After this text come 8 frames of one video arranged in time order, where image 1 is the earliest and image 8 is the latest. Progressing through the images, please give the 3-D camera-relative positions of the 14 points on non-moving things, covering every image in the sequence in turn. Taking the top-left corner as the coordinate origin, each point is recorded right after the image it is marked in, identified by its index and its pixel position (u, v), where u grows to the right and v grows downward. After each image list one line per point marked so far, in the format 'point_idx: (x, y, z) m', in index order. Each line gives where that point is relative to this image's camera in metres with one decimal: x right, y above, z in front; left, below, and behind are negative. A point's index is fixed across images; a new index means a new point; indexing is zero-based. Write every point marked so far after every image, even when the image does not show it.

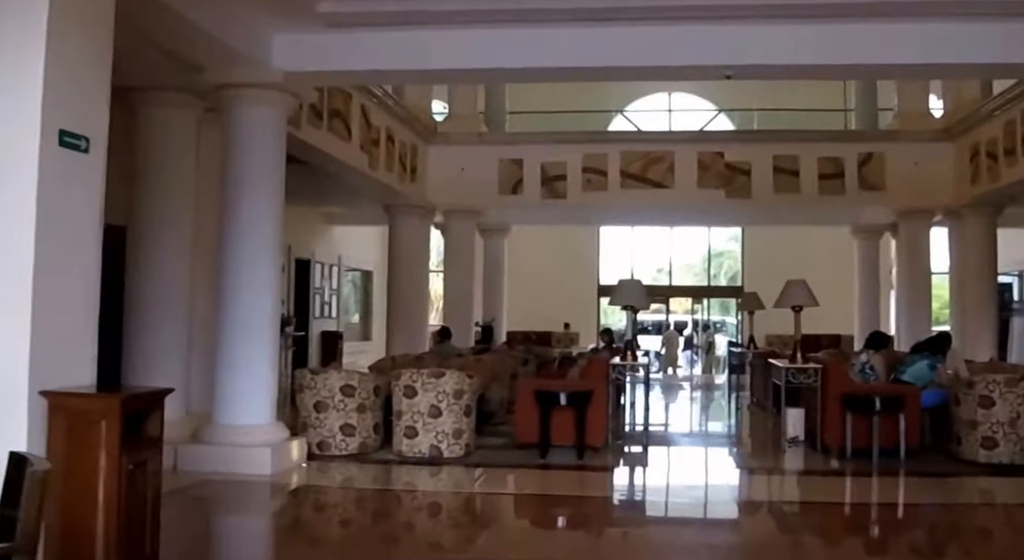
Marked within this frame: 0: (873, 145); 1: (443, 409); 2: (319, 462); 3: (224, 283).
0: (+4.4, +1.7, +10.7) m
1: (-0.5, -1.0, +6.5) m
2: (-1.4, -1.4, +6.6) m
3: (-2.1, 0.0, +6.3) m
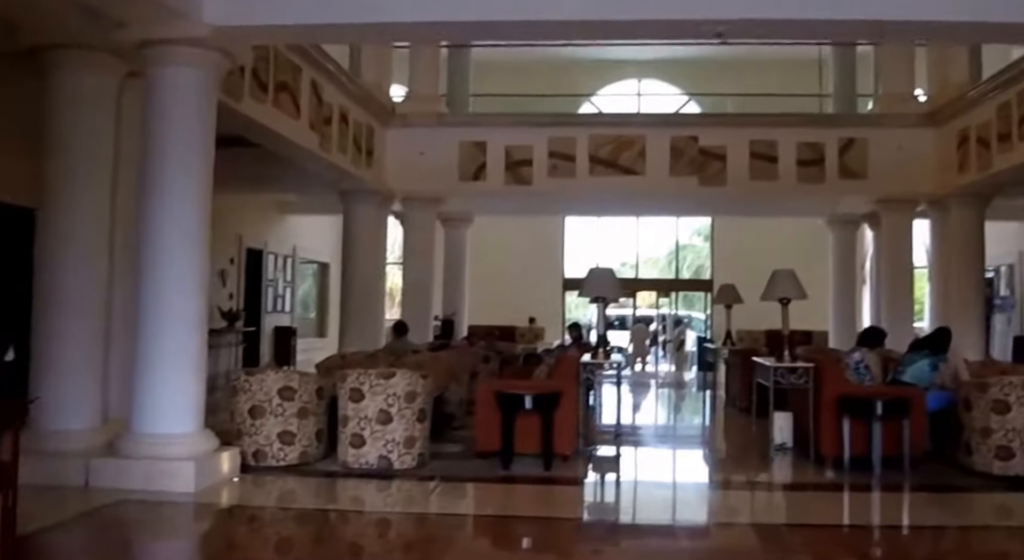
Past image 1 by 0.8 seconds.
0: (+4.0, +1.8, +10.2) m
1: (-0.8, -0.9, +5.8) m
2: (-1.7, -1.3, +5.9) m
3: (-2.3, 0.0, +5.5) m
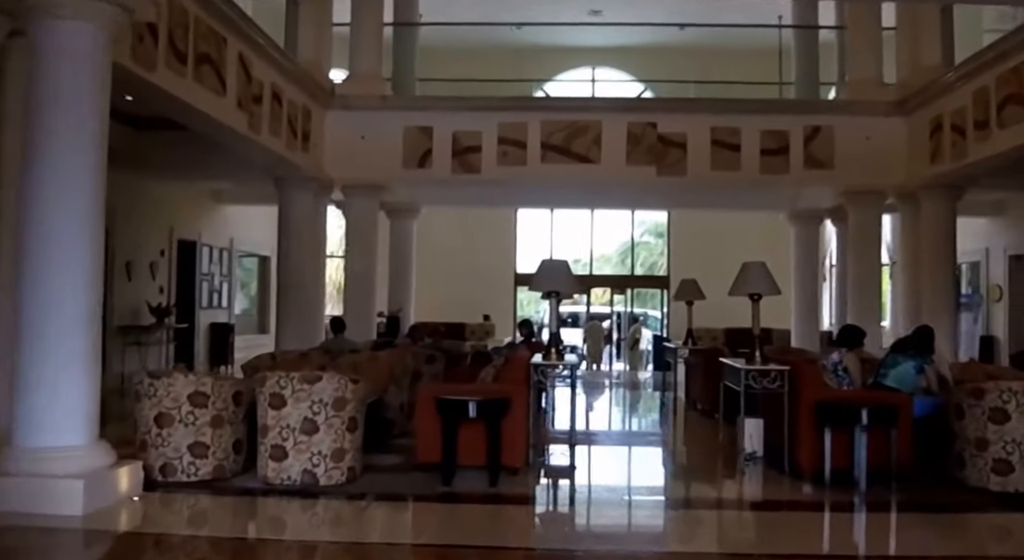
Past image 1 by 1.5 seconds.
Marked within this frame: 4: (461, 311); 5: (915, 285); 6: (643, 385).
0: (+3.4, +1.8, +9.7) m
1: (-1.1, -0.8, +5.1) m
2: (-2.1, -1.2, +5.1) m
3: (-2.6, +0.1, +4.7) m
4: (-1.1, -0.7, +19.0) m
5: (+4.5, -0.1, +9.8) m
6: (+2.1, -1.7, +14.1) m
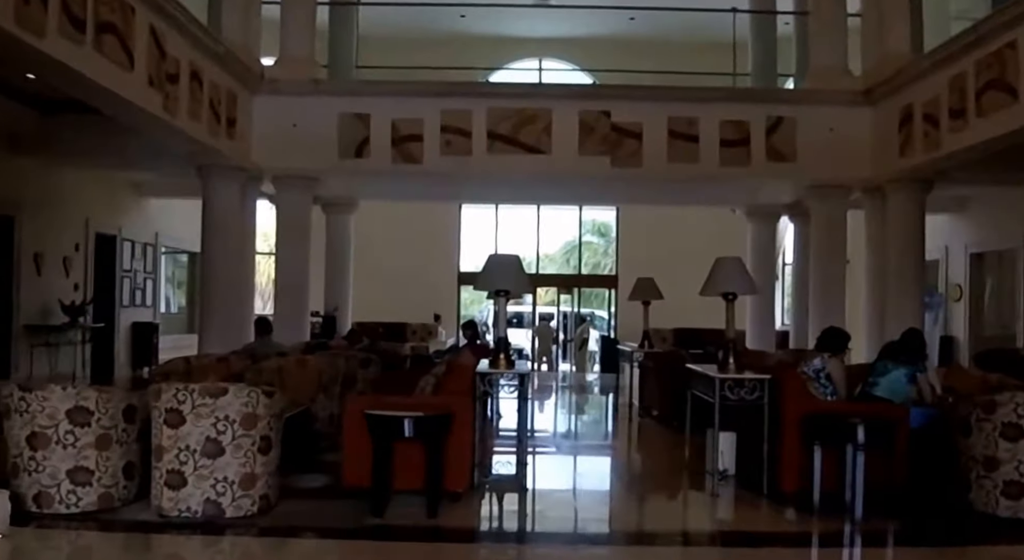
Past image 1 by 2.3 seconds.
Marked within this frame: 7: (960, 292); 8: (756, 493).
0: (+2.8, +1.8, +9.2) m
1: (-1.4, -0.8, +4.3) m
2: (-2.3, -1.2, +4.3) m
3: (-2.9, +0.1, +3.9) m
4: (-2.3, -0.7, +18.2) m
5: (+3.9, -0.1, +9.4) m
6: (+1.3, -1.7, +13.6) m
7: (+5.9, -0.1, +11.6) m
8: (+1.3, -1.1, +4.7) m
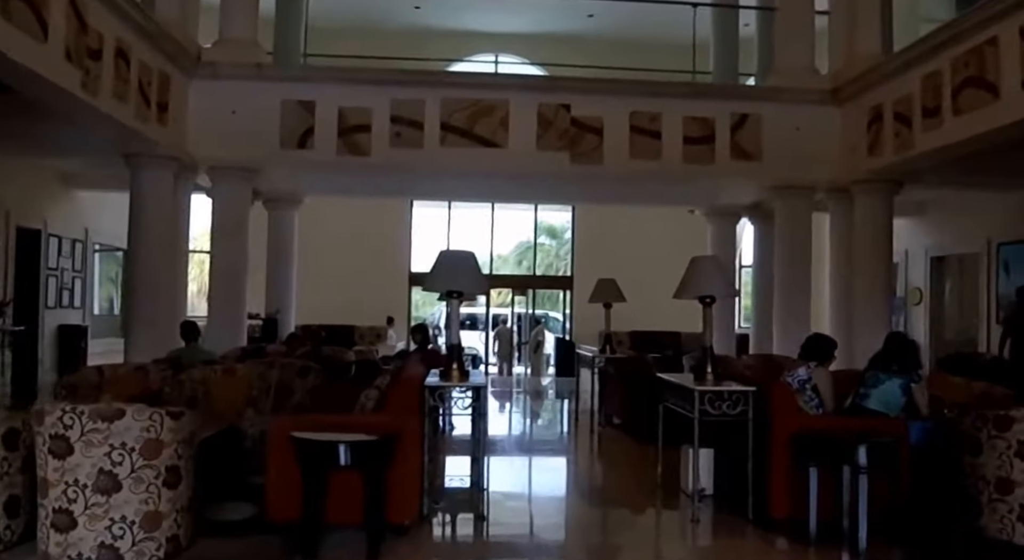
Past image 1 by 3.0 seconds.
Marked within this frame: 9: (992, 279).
0: (+2.4, +1.8, +8.9) m
1: (-1.6, -0.8, +3.7) m
2: (-2.5, -1.2, +3.6) m
3: (-3.0, +0.2, +3.2) m
4: (-3.3, -0.7, +17.5) m
5: (+3.4, -0.1, +9.1) m
6: (+0.5, -1.7, +13.1) m
7: (+5.3, -0.2, +11.4) m
8: (+1.1, -1.2, +4.3) m
9: (+5.5, 0.0, +9.9) m
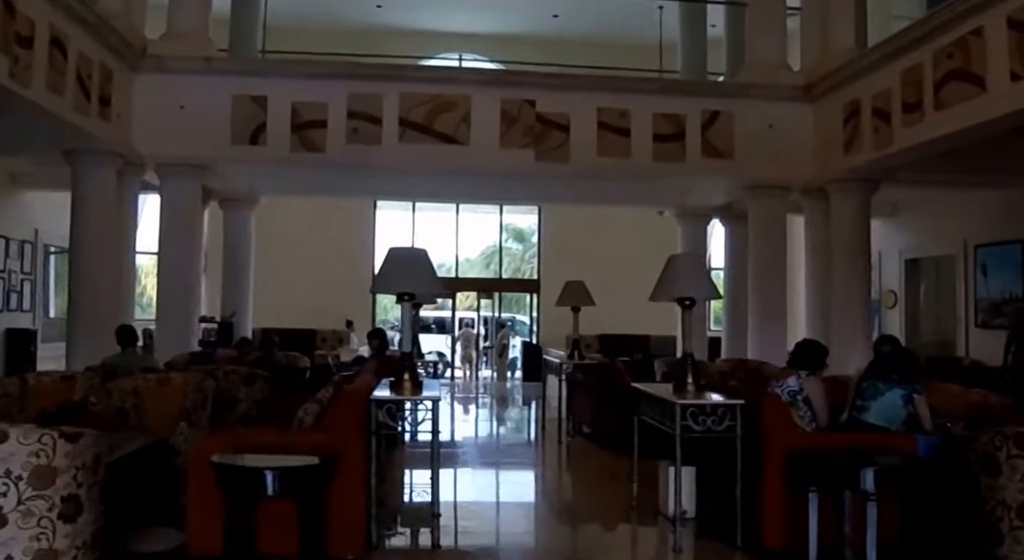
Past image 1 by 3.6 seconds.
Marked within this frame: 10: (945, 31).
0: (+2.0, +1.8, +8.6) m
1: (-1.8, -0.8, +3.2) m
2: (-2.7, -1.2, +3.1) m
3: (-3.2, +0.2, +2.7) m
4: (-3.9, -0.8, +16.9) m
5: (+3.1, -0.1, +8.8) m
6: (0.0, -1.7, +12.7) m
7: (+4.8, -0.2, +11.2) m
8: (+0.9, -1.2, +3.9) m
9: (+5.1, 0.0, +9.7) m
10: (+3.1, +1.8, +6.3) m
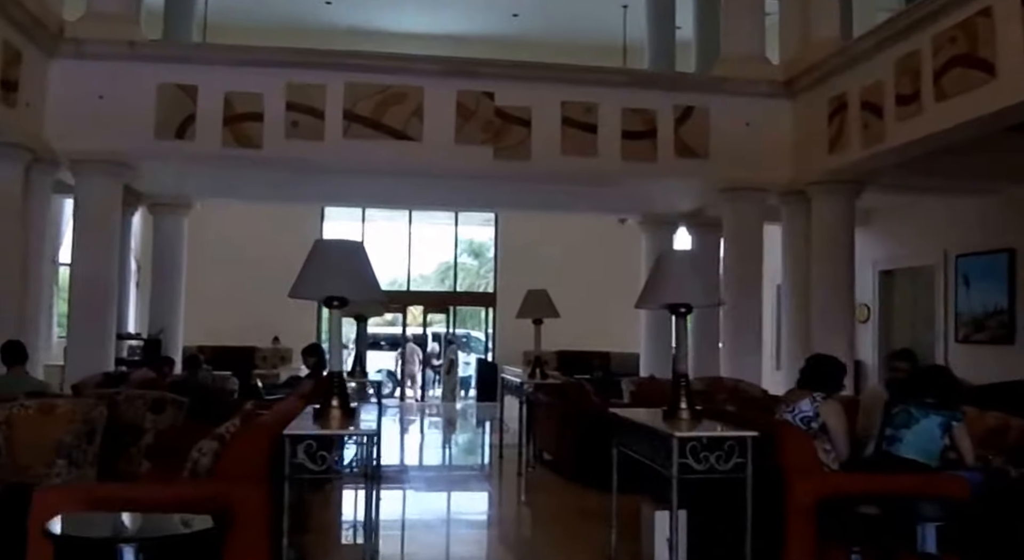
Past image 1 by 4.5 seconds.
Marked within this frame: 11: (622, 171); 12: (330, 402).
0: (+1.6, +1.7, +8.0) m
1: (-1.9, -0.8, +2.4) m
2: (-2.8, -1.2, +2.2) m
3: (-3.3, +0.2, +1.7) m
4: (-4.8, -1.0, +16.0) m
5: (+2.7, -0.2, +8.2) m
6: (-0.6, -1.9, +11.9) m
7: (+4.3, -0.4, +10.6) m
8: (+0.7, -1.2, +3.2) m
9: (+4.6, -0.1, +9.2) m
10: (+2.8, +1.7, +5.7) m
11: (+1.0, +1.0, +7.9) m
12: (-0.8, -0.5, +3.9) m
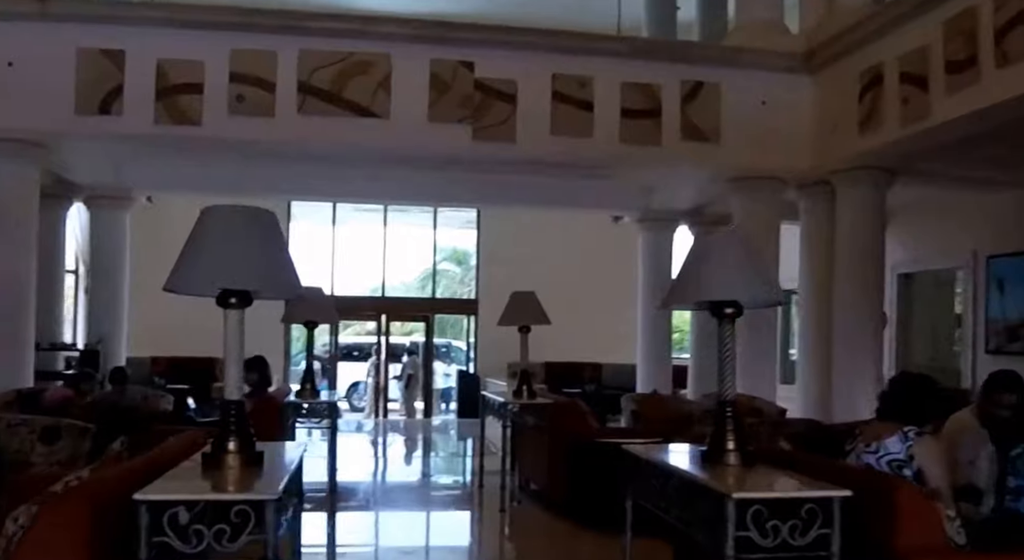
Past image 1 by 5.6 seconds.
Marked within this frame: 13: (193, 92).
0: (+1.5, +1.7, +6.9) m
1: (-1.9, -0.7, +1.3) m
2: (-2.8, -1.1, +1.1) m
3: (-3.3, +0.2, +0.6) m
4: (-5.1, -1.0, +14.8) m
5: (+2.5, -0.2, +7.2) m
6: (-0.8, -1.9, +10.8) m
7: (+4.1, -0.4, +9.7) m
8: (+0.7, -1.1, +2.2) m
9: (+4.4, -0.2, +8.2) m
10: (+2.7, +1.7, +4.7) m
11: (+0.9, +1.0, +6.9) m
12: (-0.8, -0.5, +2.8) m
13: (-2.4, +1.4, +6.6) m
